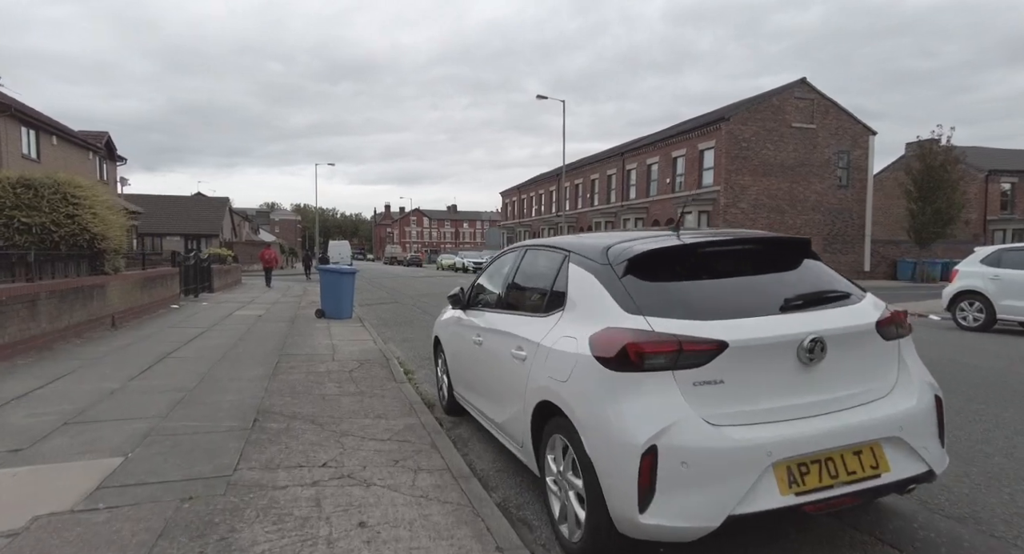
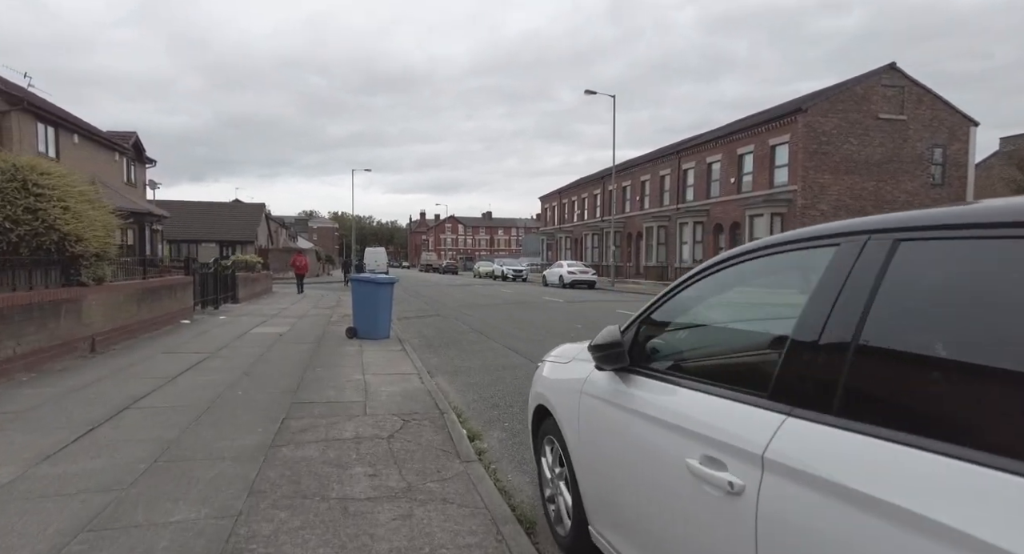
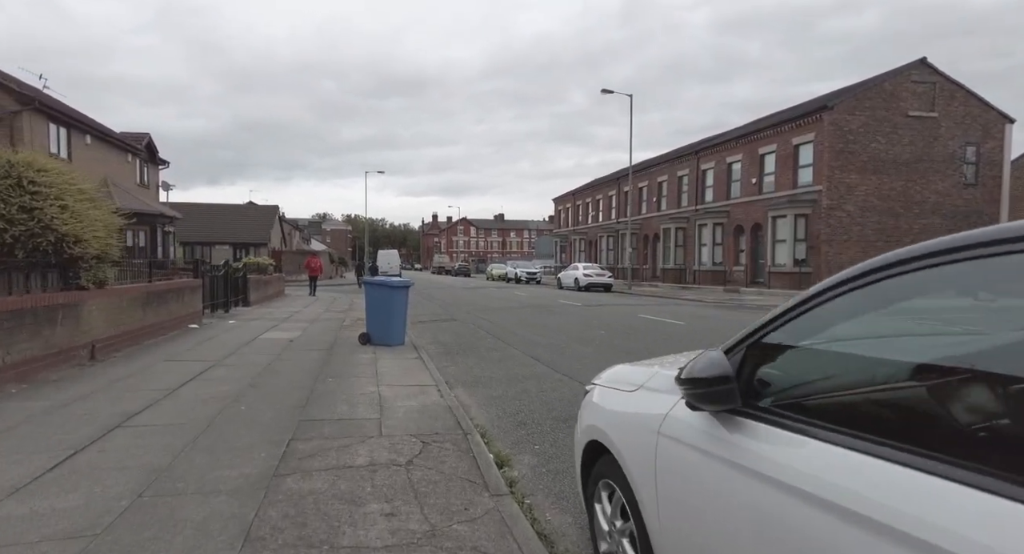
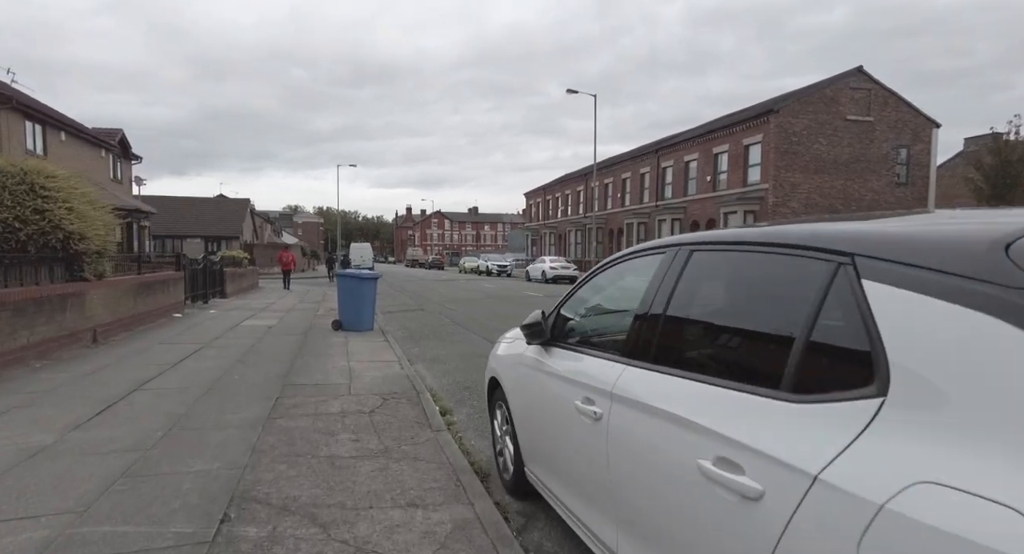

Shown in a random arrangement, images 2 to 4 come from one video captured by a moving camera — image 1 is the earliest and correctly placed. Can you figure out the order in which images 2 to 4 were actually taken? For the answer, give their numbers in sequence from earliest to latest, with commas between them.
4, 2, 3
